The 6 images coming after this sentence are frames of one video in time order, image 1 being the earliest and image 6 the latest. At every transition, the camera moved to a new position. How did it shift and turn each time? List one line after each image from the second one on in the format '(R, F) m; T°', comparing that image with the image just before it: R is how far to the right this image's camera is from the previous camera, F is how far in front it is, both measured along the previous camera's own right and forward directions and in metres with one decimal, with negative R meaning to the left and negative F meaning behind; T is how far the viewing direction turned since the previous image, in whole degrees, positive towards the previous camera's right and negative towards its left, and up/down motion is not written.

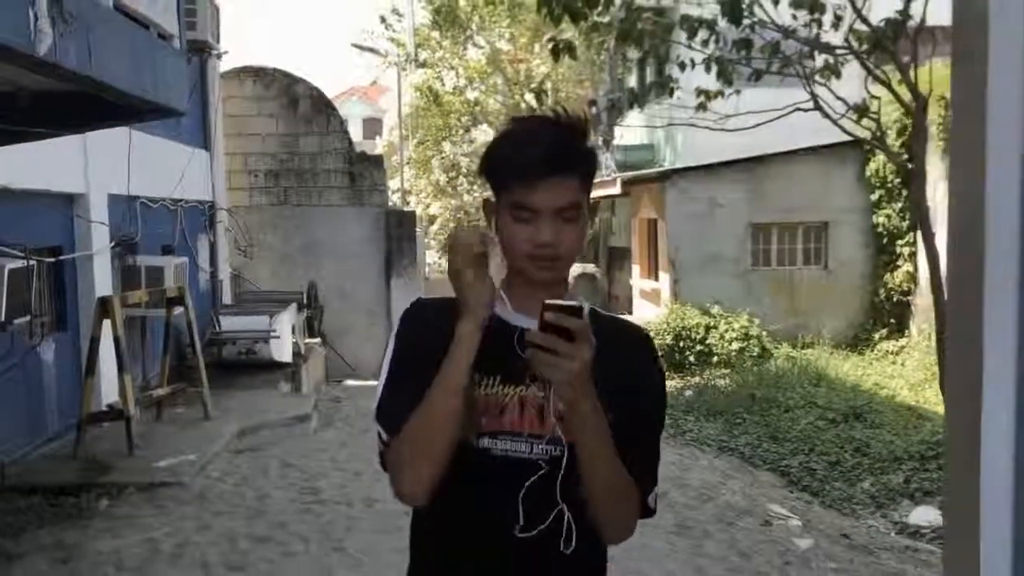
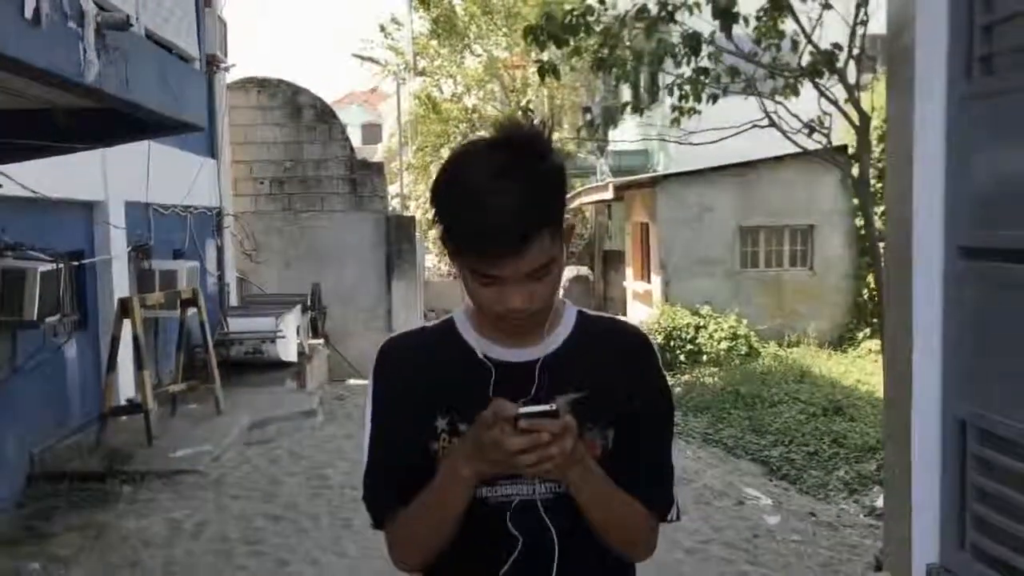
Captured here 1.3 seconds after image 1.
(0.0, -0.5) m; 0°
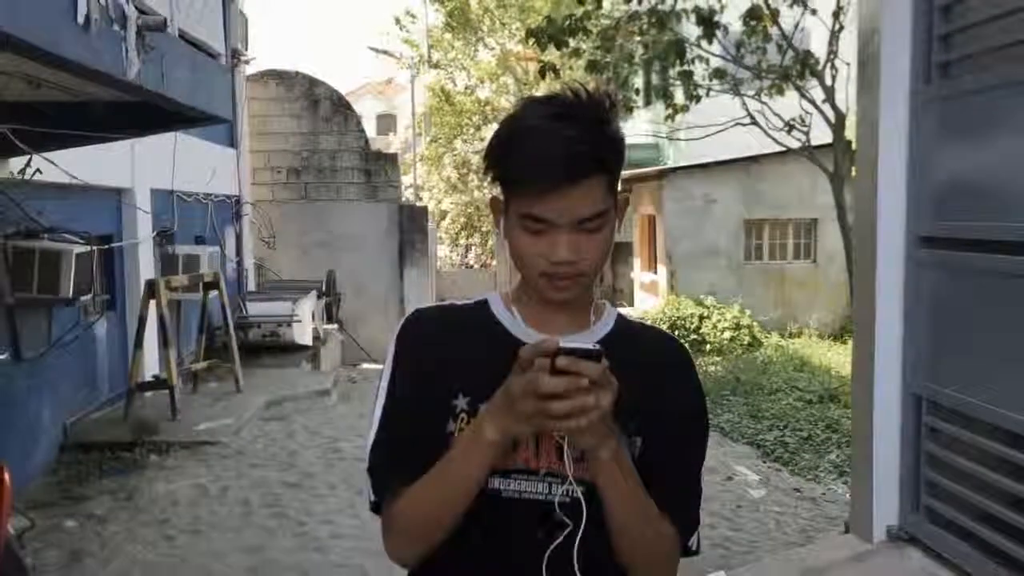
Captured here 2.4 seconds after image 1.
(+0.1, -0.4) m; -1°
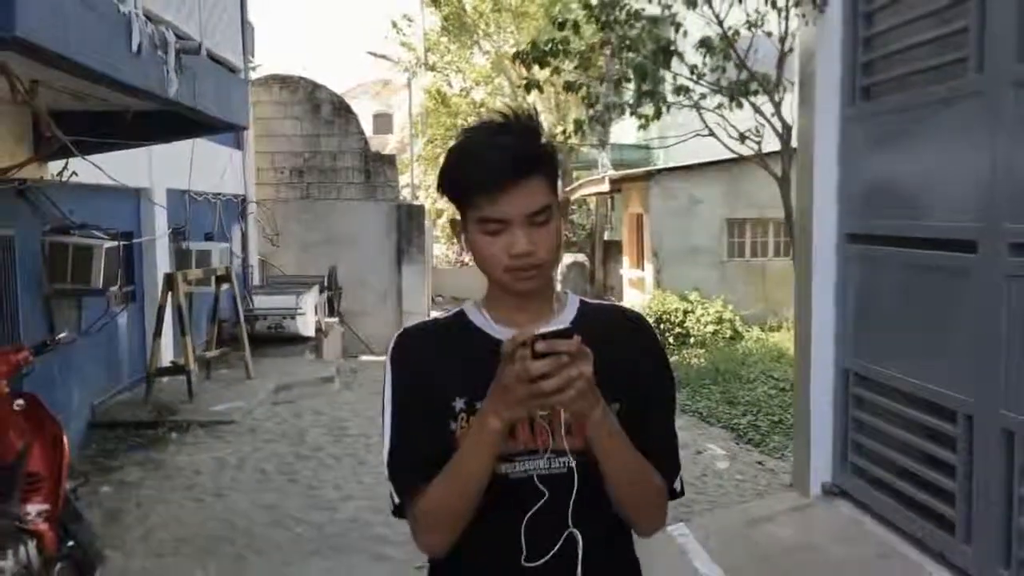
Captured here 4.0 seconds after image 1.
(0.0, -0.7) m; 0°
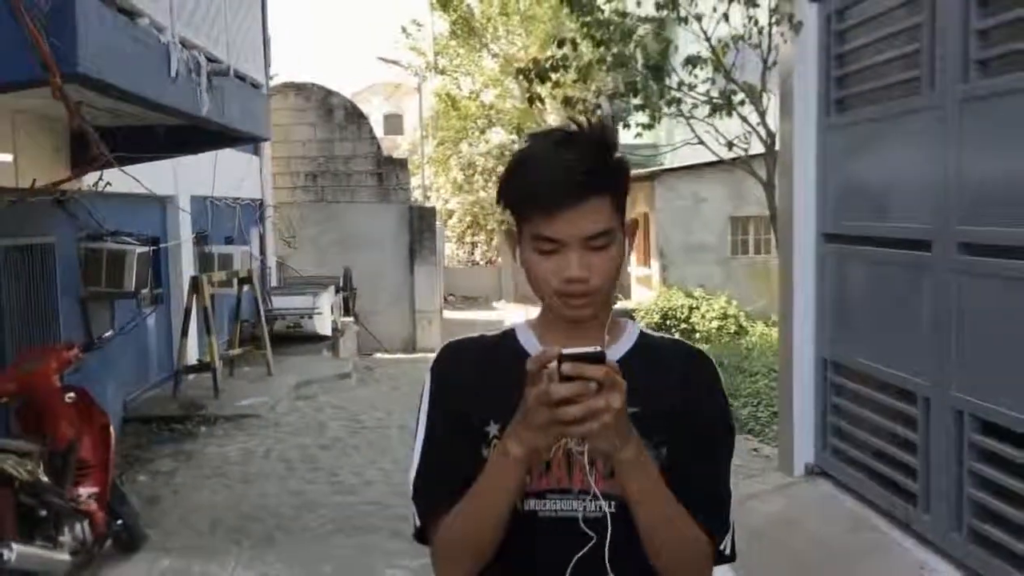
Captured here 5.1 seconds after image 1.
(0.0, -0.4) m; -1°
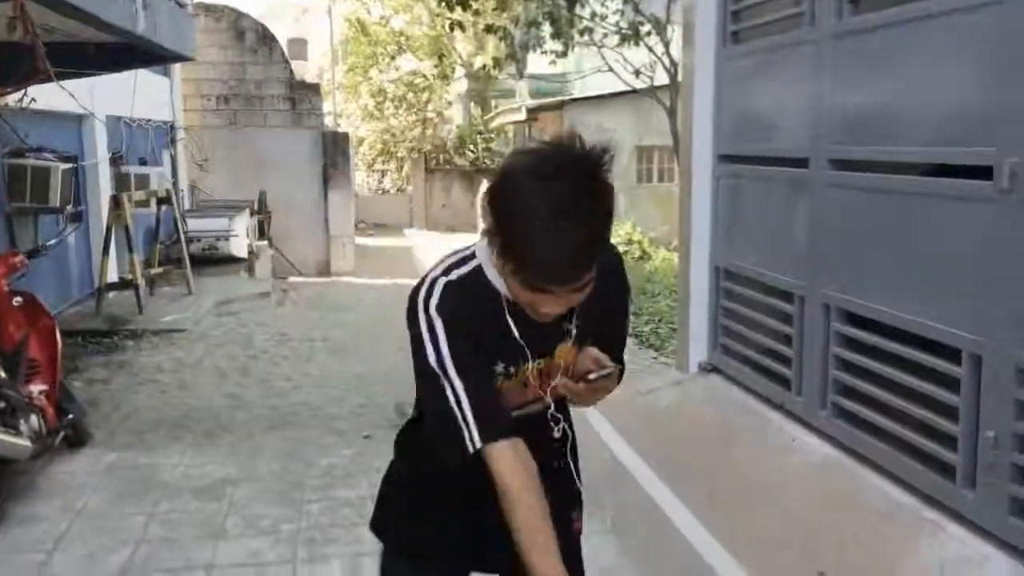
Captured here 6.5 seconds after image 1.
(-0.1, -0.4) m; +5°
